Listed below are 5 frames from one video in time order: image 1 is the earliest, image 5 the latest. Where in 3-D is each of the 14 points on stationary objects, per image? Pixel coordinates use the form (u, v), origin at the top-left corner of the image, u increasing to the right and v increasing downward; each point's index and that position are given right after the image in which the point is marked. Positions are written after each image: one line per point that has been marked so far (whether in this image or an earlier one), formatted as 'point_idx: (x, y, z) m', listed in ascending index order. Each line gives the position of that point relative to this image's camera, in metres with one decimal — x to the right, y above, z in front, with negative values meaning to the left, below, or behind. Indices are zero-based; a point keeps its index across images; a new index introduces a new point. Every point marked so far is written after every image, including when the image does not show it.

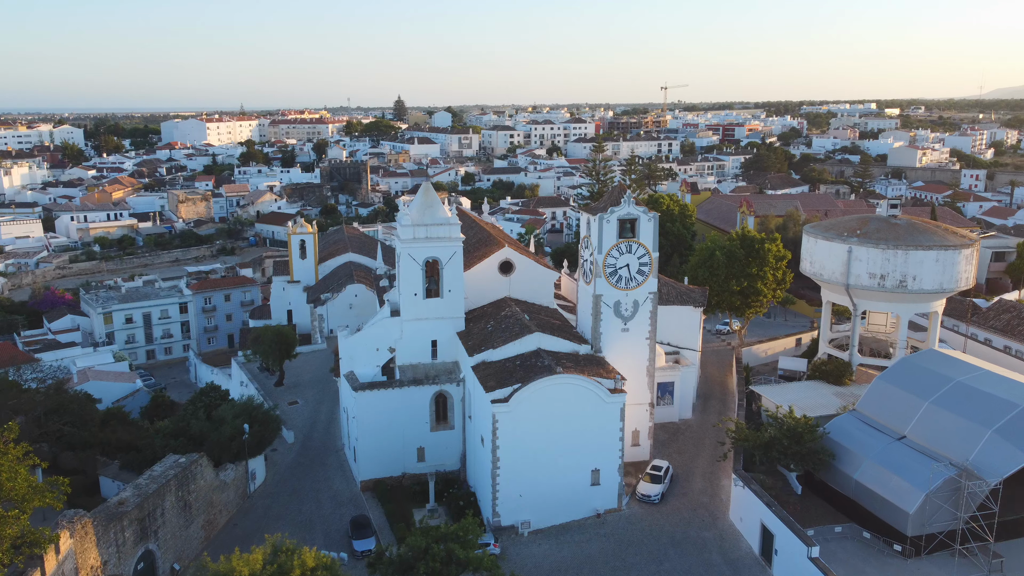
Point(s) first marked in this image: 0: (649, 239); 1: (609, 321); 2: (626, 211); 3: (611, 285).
0: (+3.3, +1.2, +19.1) m
1: (+2.4, -0.9, +19.4) m
2: (+2.7, +1.8, +18.9) m
3: (+2.4, +0.1, +19.2) m
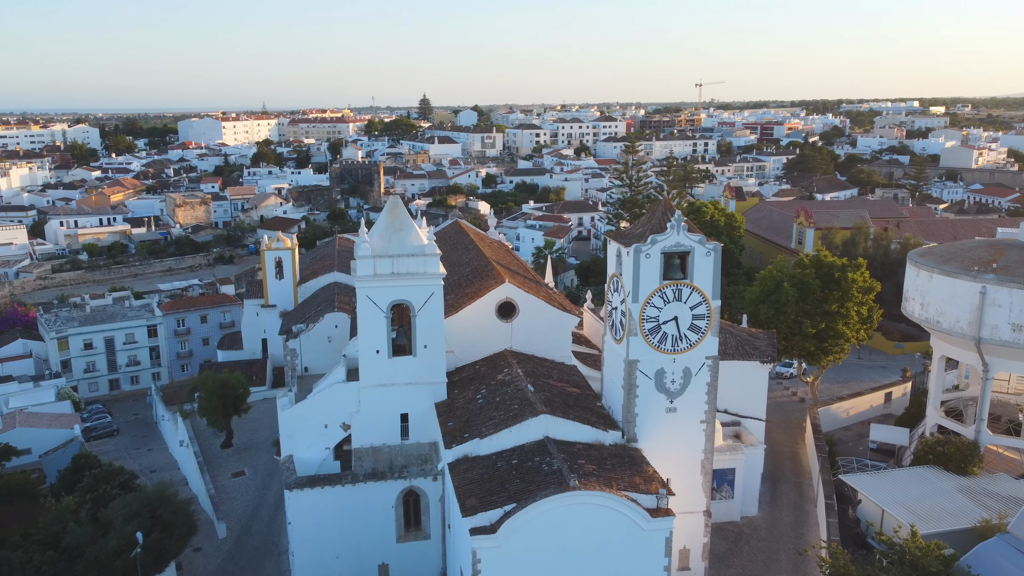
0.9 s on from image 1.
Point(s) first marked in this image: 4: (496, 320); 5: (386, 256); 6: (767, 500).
0: (+3.2, +0.1, +13.3) m
1: (+2.3, -1.9, +13.5) m
2: (+2.6, +0.8, +13.0) m
3: (+2.3, -1.0, +13.3) m
4: (-0.3, -0.6, +16.4) m
5: (-2.3, +0.6, +14.5) m
6: (+5.5, -4.6, +17.3) m
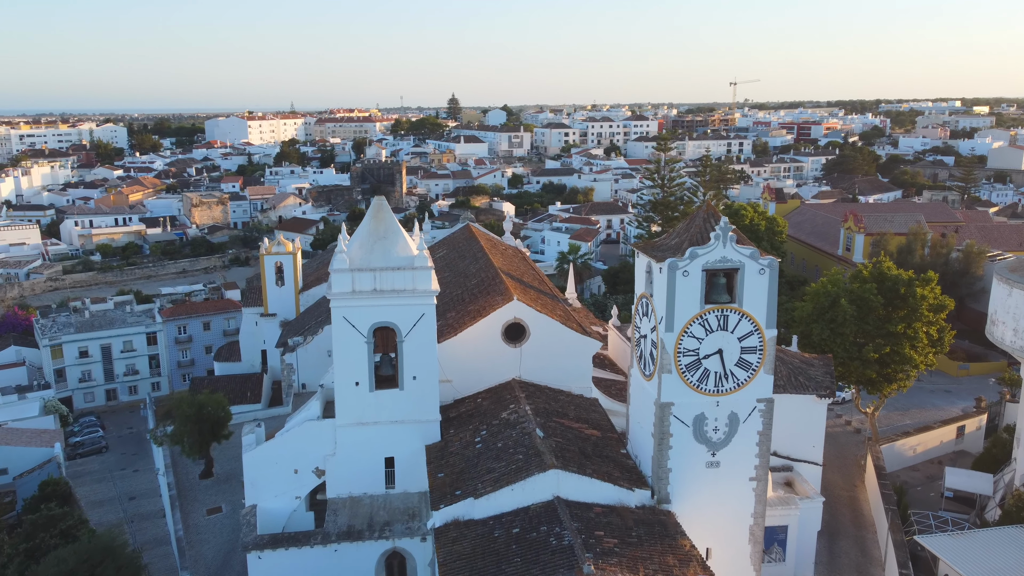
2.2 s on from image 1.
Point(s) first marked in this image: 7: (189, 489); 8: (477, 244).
0: (+3.3, -0.2, +10.6) m
1: (+2.4, -2.2, +10.9) m
2: (+2.7, +0.4, +10.4) m
3: (+2.3, -1.3, +10.7) m
4: (-0.2, -1.0, +13.8) m
5: (-2.2, +0.3, +12.0) m
6: (+5.7, -5.0, +14.6) m
7: (-7.5, -4.6, +18.4) m
8: (-0.8, +1.1, +19.0) m
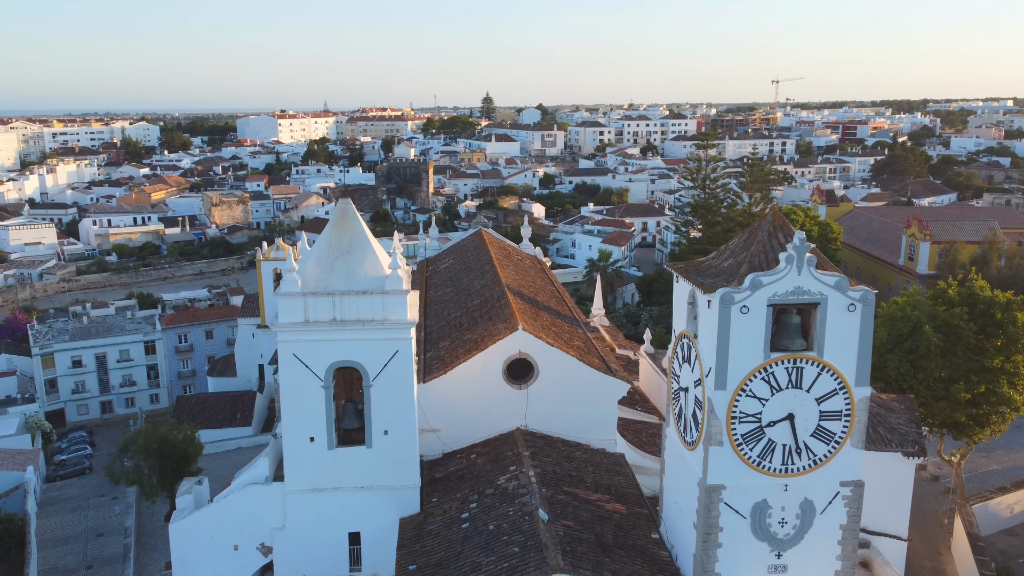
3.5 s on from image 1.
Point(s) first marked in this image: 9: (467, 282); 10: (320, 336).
0: (+3.2, -0.6, +7.6) m
1: (+2.3, -2.6, +7.9) m
2: (+2.6, 0.0, +7.4) m
3: (+2.3, -1.7, +7.7) m
4: (-0.1, -1.3, +11.0) m
5: (-2.2, -0.1, +9.3) m
6: (+5.7, -5.4, +11.5) m
7: (-7.2, -4.9, +15.9) m
8: (-0.5, +0.7, +16.2) m
9: (-0.8, +0.1, +15.1) m
10: (-2.3, -0.5, +9.4) m
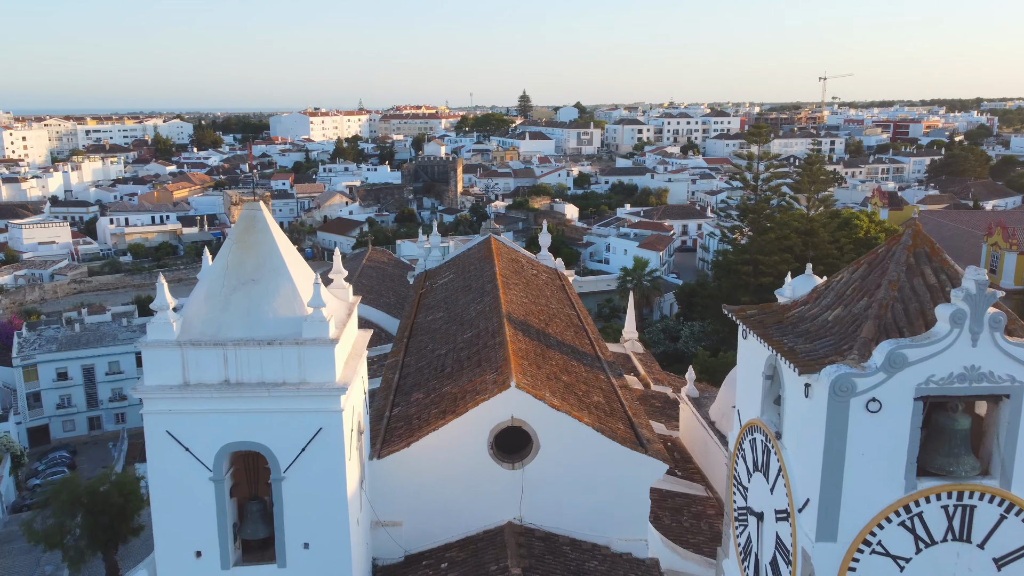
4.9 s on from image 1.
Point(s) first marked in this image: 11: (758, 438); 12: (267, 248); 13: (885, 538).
0: (+2.9, -1.1, +4.3) m
1: (+2.0, -3.0, +4.7) m
2: (+2.3, -0.4, +4.2) m
3: (+2.0, -2.1, +4.5) m
4: (-0.2, -1.7, +7.9) m
5: (-2.4, -0.4, +6.3) m
6: (+5.6, -5.9, +8.1) m
7: (-7.1, -5.3, +13.1) m
8: (-0.4, +0.3, +13.1) m
9: (-0.7, -0.3, +11.9) m
10: (-2.4, -0.9, +6.3) m
11: (+1.6, -1.0, +5.3) m
12: (-2.1, +0.3, +6.6) m
13: (+2.0, -1.4, +4.3) m
